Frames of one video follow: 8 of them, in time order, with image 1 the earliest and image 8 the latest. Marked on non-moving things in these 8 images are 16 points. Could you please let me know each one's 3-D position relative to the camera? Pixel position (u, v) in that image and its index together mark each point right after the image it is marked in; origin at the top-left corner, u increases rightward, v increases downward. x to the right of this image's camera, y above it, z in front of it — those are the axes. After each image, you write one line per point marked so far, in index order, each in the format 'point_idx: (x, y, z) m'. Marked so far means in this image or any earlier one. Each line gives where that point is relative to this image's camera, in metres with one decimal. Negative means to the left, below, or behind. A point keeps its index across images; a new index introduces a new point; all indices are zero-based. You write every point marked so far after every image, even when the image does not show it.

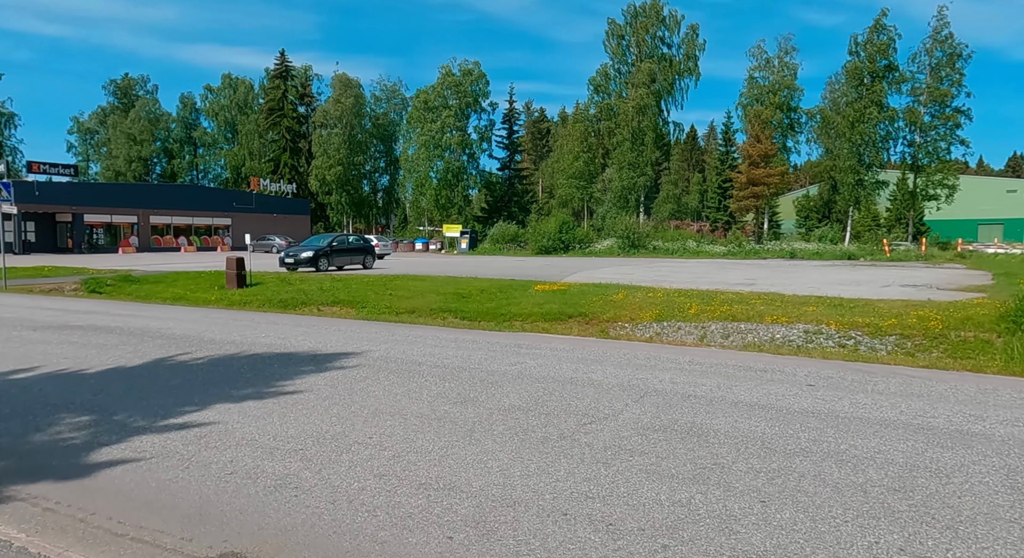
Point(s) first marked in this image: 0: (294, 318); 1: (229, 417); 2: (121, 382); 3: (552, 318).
0: (-4.0, -0.7, +13.3) m
1: (-1.7, -0.8, +4.4) m
2: (-3.2, -0.8, +5.9) m
3: (+1.1, -0.8, +14.6) m
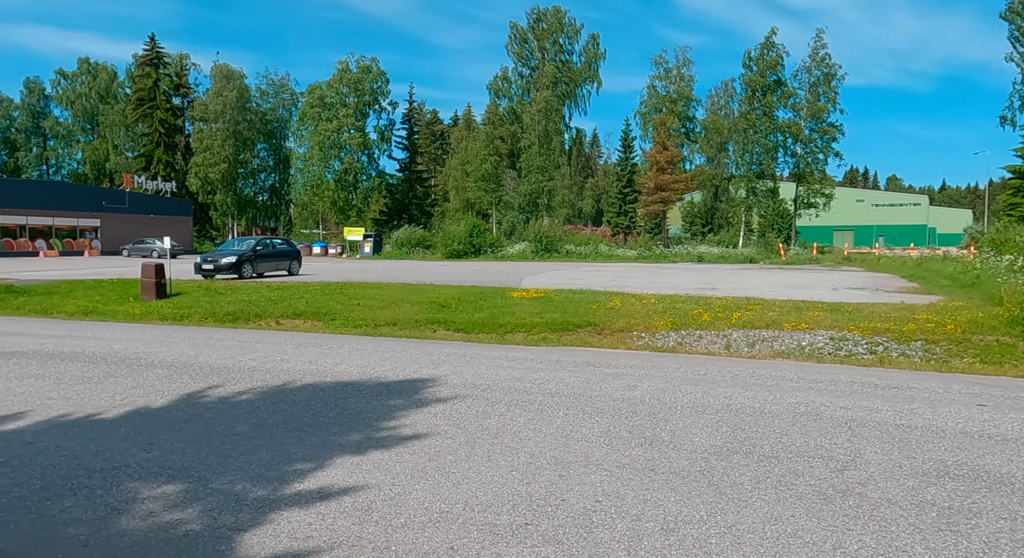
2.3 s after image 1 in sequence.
0: (-3.9, -0.9, +12.0) m
1: (-0.6, -0.9, +3.4) m
2: (-2.3, -1.0, +4.7) m
3: (+1.0, -0.9, +13.9) m
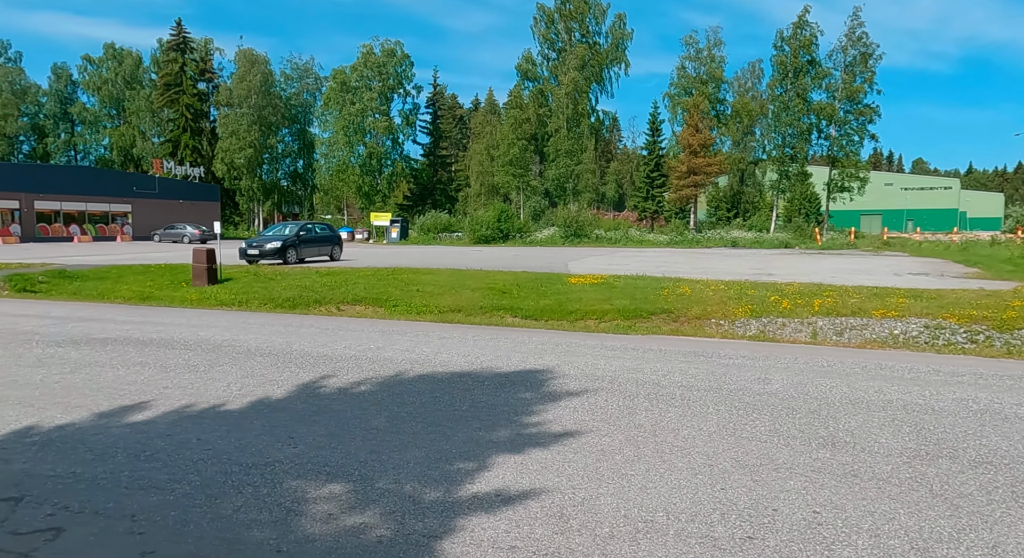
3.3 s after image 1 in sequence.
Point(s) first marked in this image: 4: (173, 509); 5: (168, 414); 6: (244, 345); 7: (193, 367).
0: (-2.7, -0.7, +11.9) m
1: (+0.2, -0.9, +3.2) m
2: (-1.4, -0.9, +4.6) m
3: (+2.2, -0.7, +13.6) m
4: (-1.4, -1.0, +3.1) m
5: (-2.3, -0.9, +5.1) m
6: (-2.9, -0.8, +8.2) m
7: (-2.9, -0.8, +6.9) m
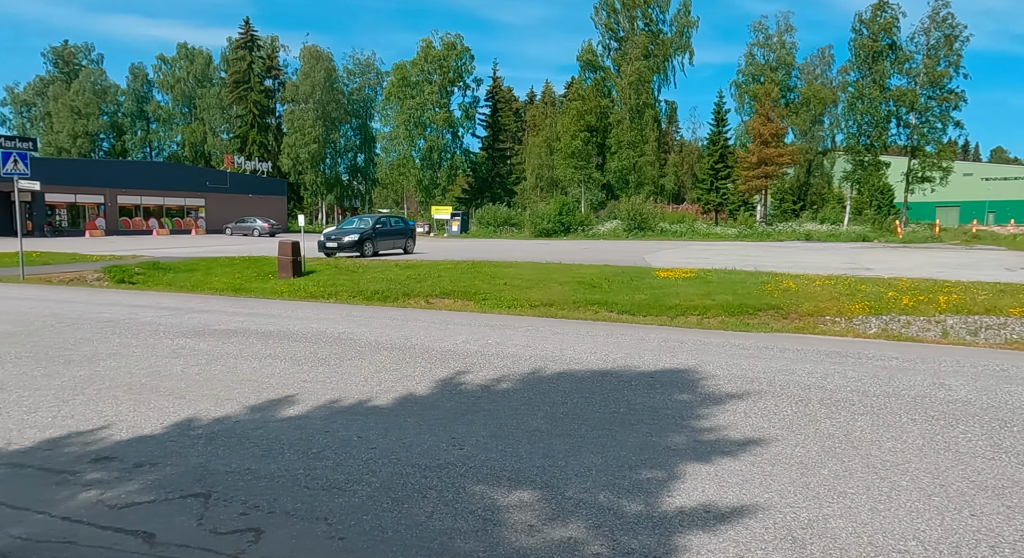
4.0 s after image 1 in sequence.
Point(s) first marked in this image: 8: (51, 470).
0: (-1.1, -0.6, +11.9) m
1: (+1.0, -0.9, +2.9) m
2: (-0.4, -0.9, +4.5) m
3: (+4.0, -0.6, +13.1) m
4: (-0.6, -1.0, +3.0) m
5: (-1.3, -0.9, +5.0) m
6: (-1.6, -0.7, +8.2) m
7: (-1.7, -0.8, +6.9) m
8: (-2.5, -1.0, +4.0) m
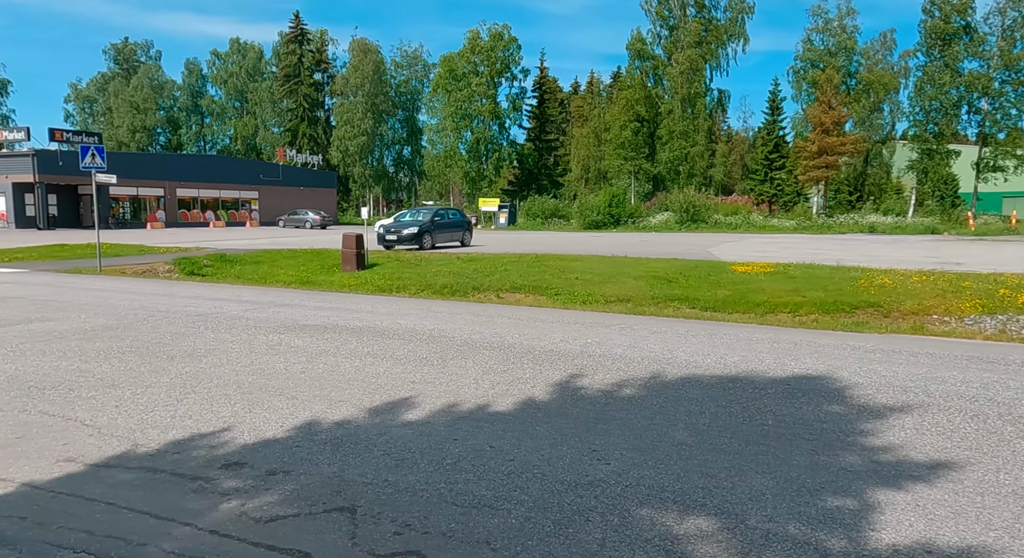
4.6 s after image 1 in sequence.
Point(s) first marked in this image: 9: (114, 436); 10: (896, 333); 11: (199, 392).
0: (+0.3, -0.5, +11.6) m
1: (+1.7, -0.9, +2.6) m
2: (+0.4, -0.9, +4.2) m
3: (+5.5, -0.5, +12.5) m
4: (+0.1, -1.0, +2.8) m
5: (-0.5, -0.9, +4.8) m
6: (-0.5, -0.7, +8.0) m
7: (-0.8, -0.8, +6.8) m
8: (-1.7, -1.0, +3.9) m
9: (-2.6, -1.0, +4.8) m
10: (+4.9, -0.7, +9.3) m
11: (-2.6, -0.9, +6.0) m
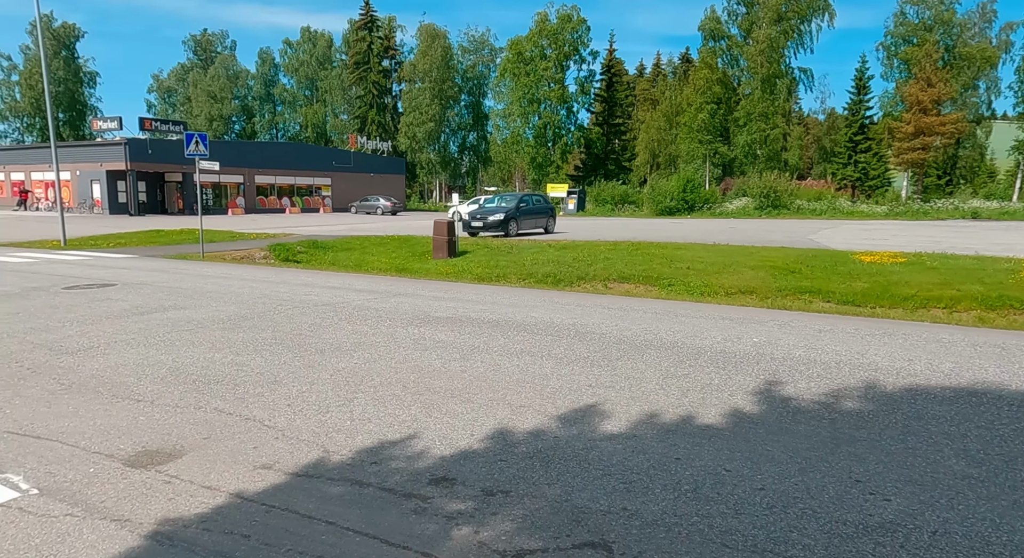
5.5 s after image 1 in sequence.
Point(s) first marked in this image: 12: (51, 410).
0: (+2.3, -0.4, +11.1) m
1: (+2.7, -0.9, +1.9) m
2: (+1.6, -0.9, +3.7) m
3: (+7.6, -0.4, +11.3) m
4: (+1.1, -1.0, +2.3) m
5: (+0.8, -0.9, +4.4) m
6: (+1.1, -0.6, +7.5) m
7: (+0.7, -0.7, +6.3) m
8: (-0.6, -1.1, +3.6) m
9: (-1.3, -1.0, +4.6) m
10: (+6.6, -0.6, +8.3) m
11: (-1.2, -0.9, +5.8) m
12: (-3.6, -1.0, +5.8) m
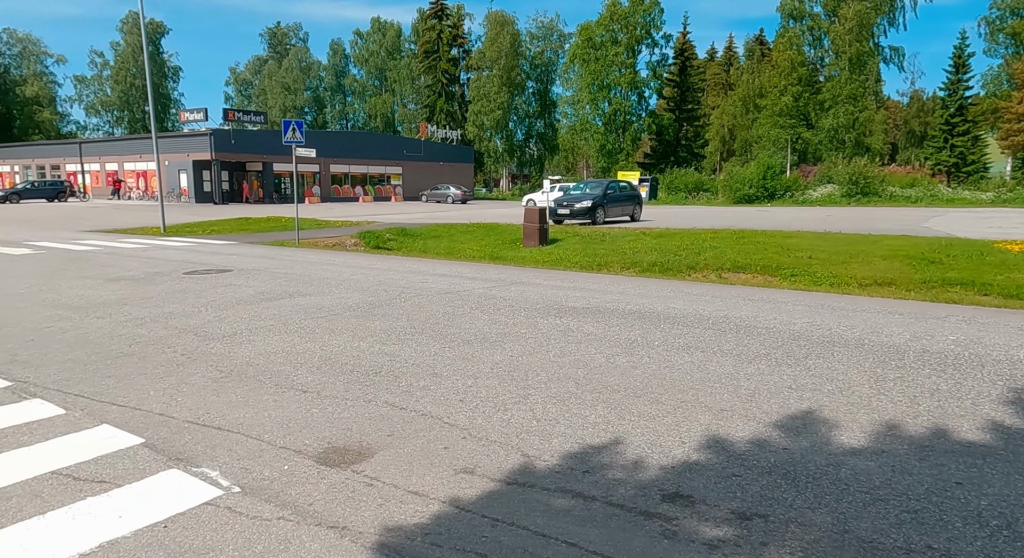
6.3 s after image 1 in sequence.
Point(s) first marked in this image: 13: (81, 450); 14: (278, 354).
0: (+4.3, -0.3, +10.3) m
1: (+3.6, -1.0, +1.2) m
2: (+2.6, -0.8, +3.1) m
3: (+9.5, -0.3, +9.9) m
4: (+2.0, -1.0, +1.7) m
5: (+2.0, -0.8, +3.8) m
6: (+2.6, -0.5, +6.9) m
7: (+2.1, -0.6, +5.8) m
8: (+0.5, -1.0, +3.2) m
9: (-0.1, -1.0, +4.3) m
10: (+8.2, -0.6, +7.0) m
11: (+0.2, -0.8, +5.5) m
12: (-2.3, -0.9, +5.7) m
13: (-2.6, -1.0, +4.5) m
14: (-2.5, -0.8, +7.7) m
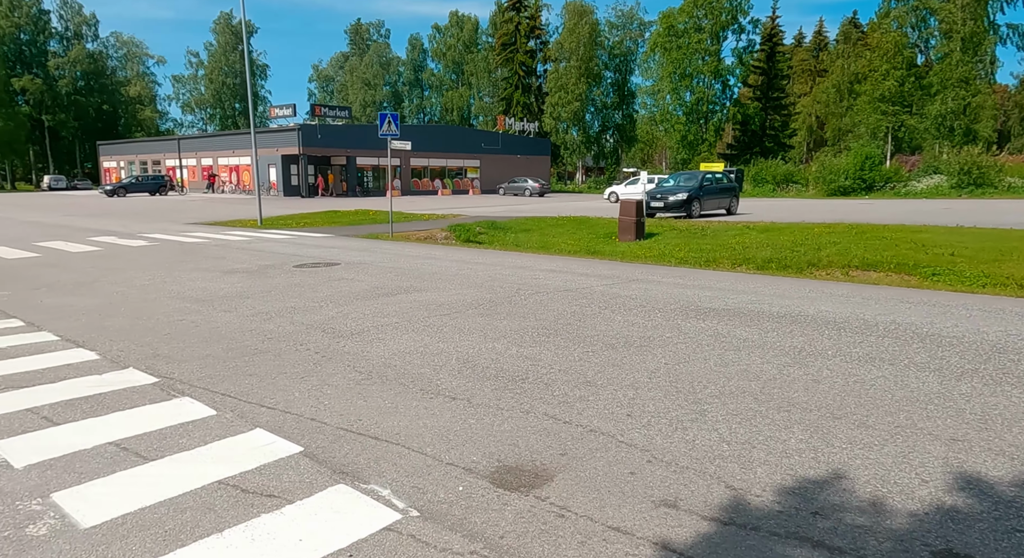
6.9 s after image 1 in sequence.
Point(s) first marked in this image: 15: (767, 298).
0: (+6.0, -0.3, +9.2) m
1: (+4.2, -1.0, +0.2) m
2: (+3.5, -0.9, +2.2) m
3: (+11.1, -0.4, +8.2) m
4: (+2.7, -1.1, +1.0) m
5: (+2.9, -0.9, +3.1) m
6: (+3.9, -0.5, +6.0) m
7: (+3.3, -0.7, +5.0) m
8: (+1.4, -1.0, +2.7) m
9: (+0.9, -1.0, +3.8) m
10: (+9.5, -0.6, +5.5) m
11: (+1.4, -0.8, +4.9) m
12: (-1.1, -0.9, +5.5) m
13: (-1.6, -1.0, +4.3) m
14: (-1.0, -0.8, +7.5) m
15: (+3.7, -0.3, +10.0) m
